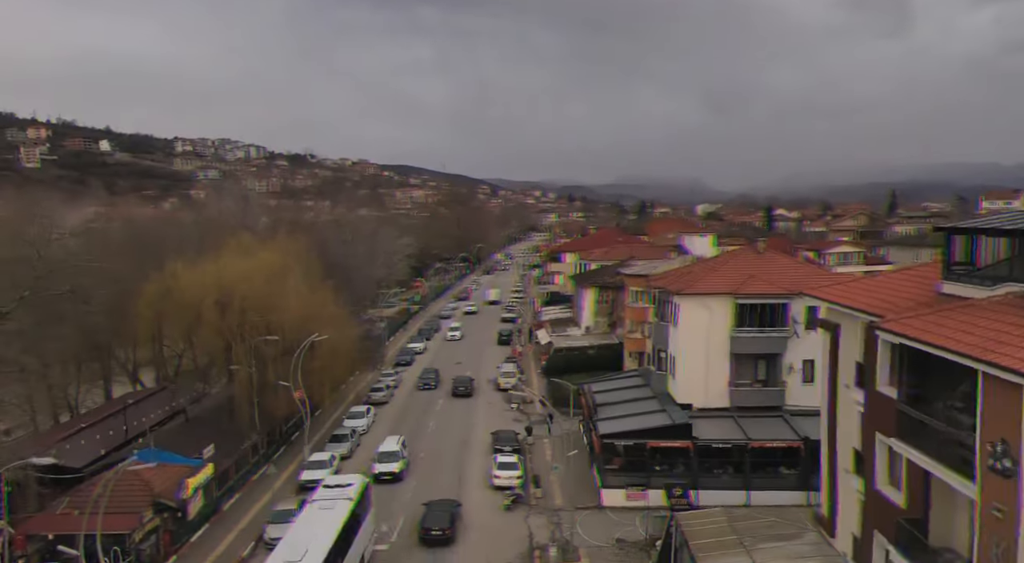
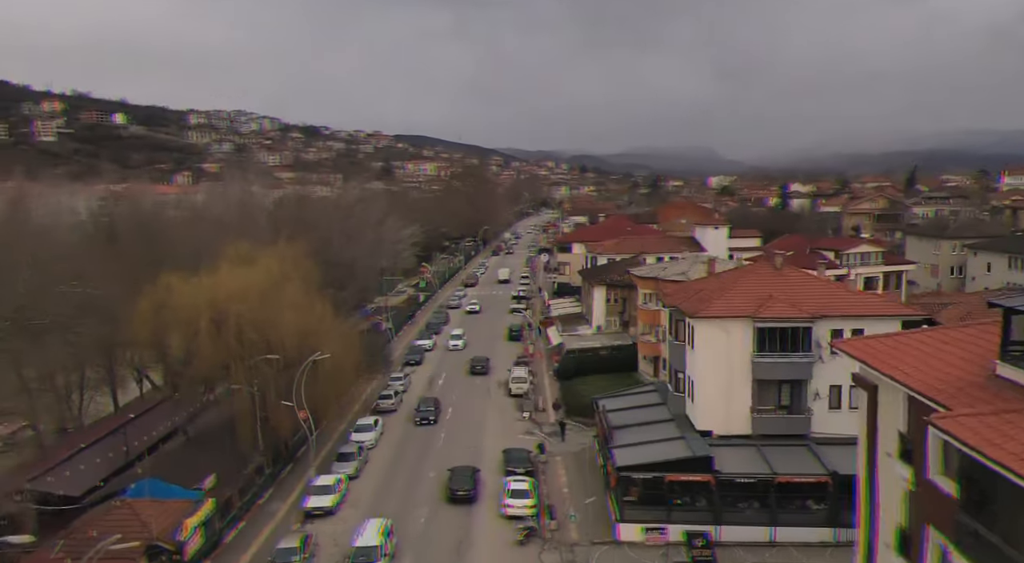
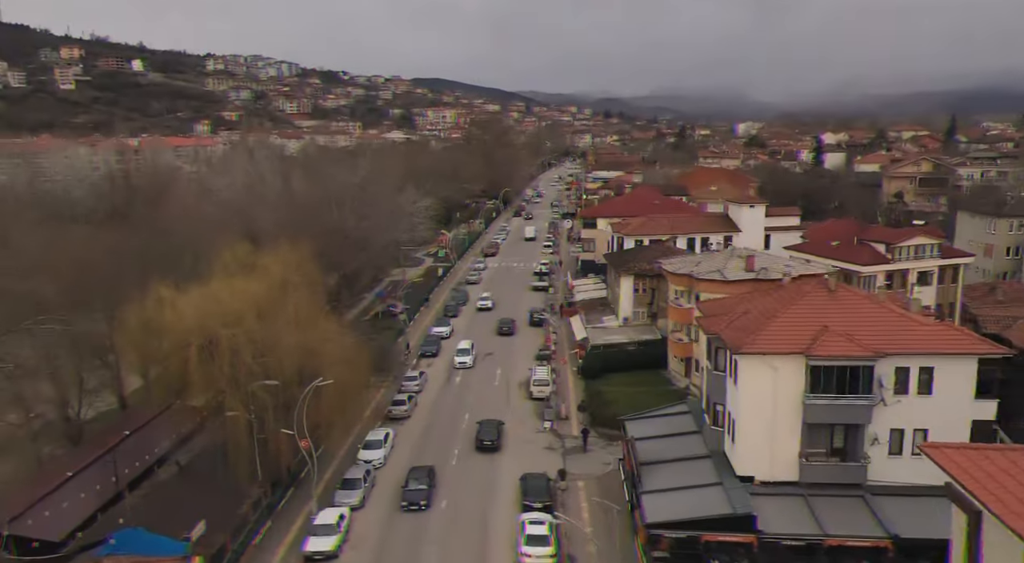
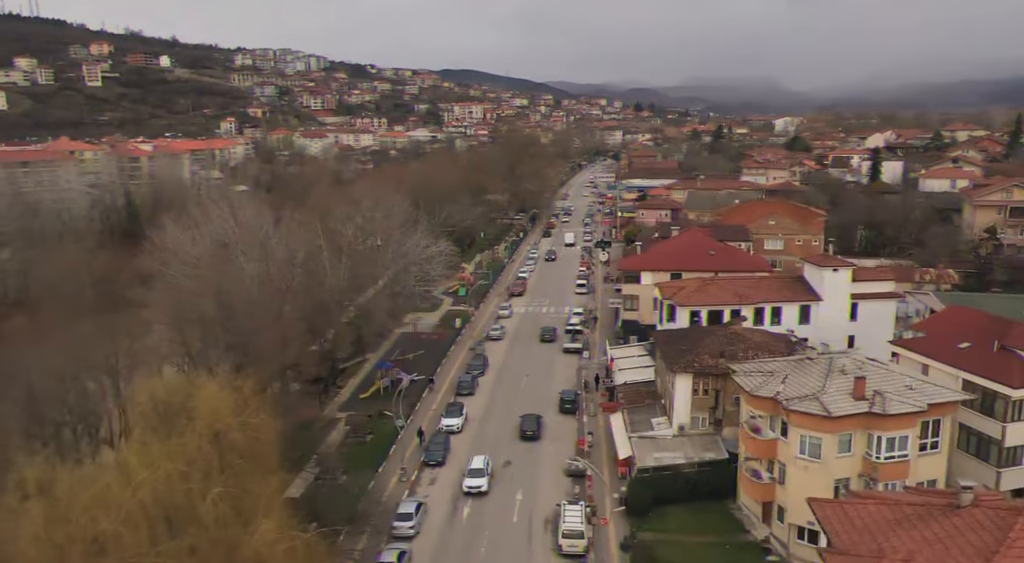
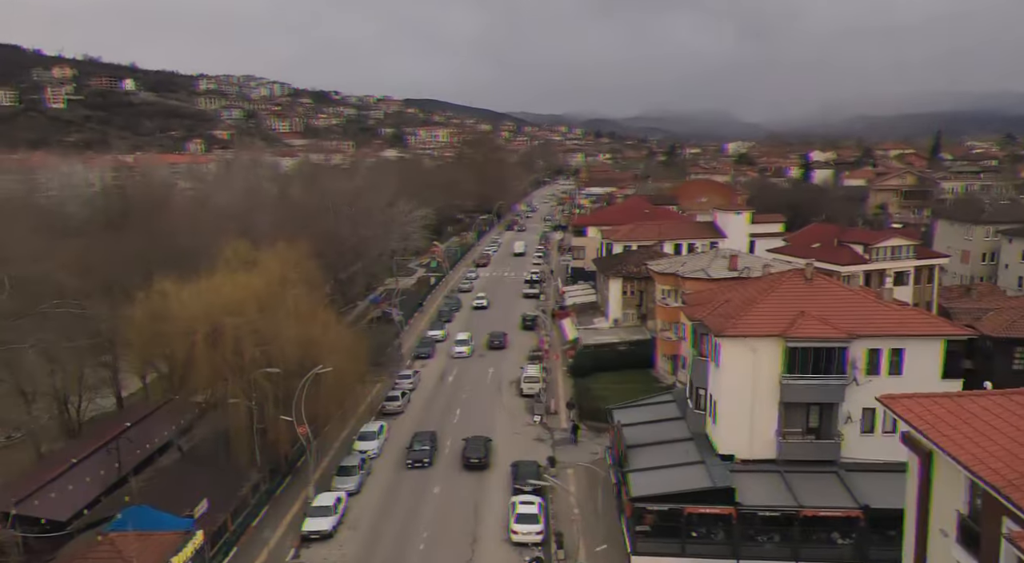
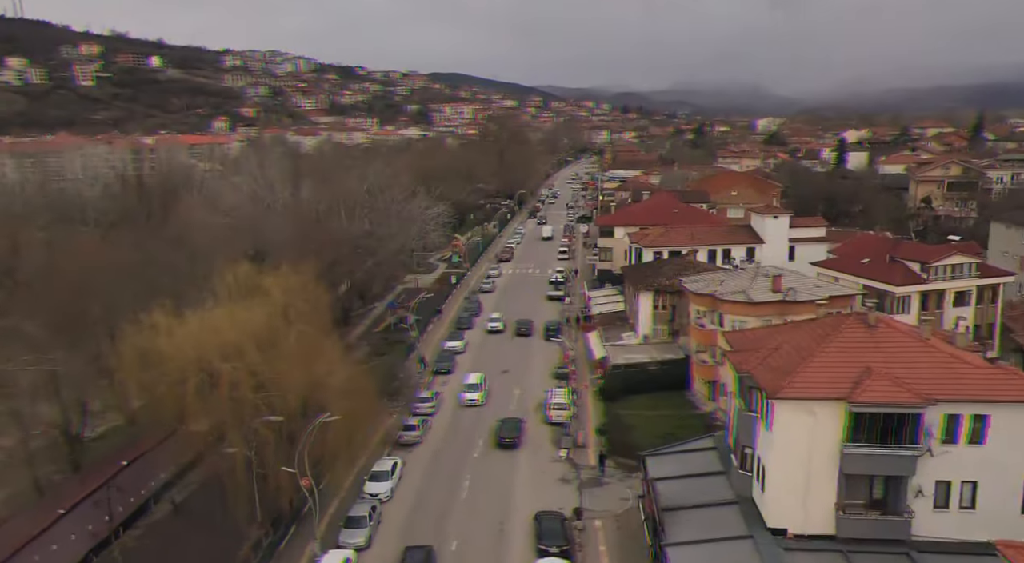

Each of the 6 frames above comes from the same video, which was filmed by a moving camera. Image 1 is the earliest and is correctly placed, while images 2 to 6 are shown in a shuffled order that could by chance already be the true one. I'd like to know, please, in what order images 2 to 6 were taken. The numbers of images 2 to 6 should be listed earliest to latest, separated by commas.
2, 5, 3, 6, 4
